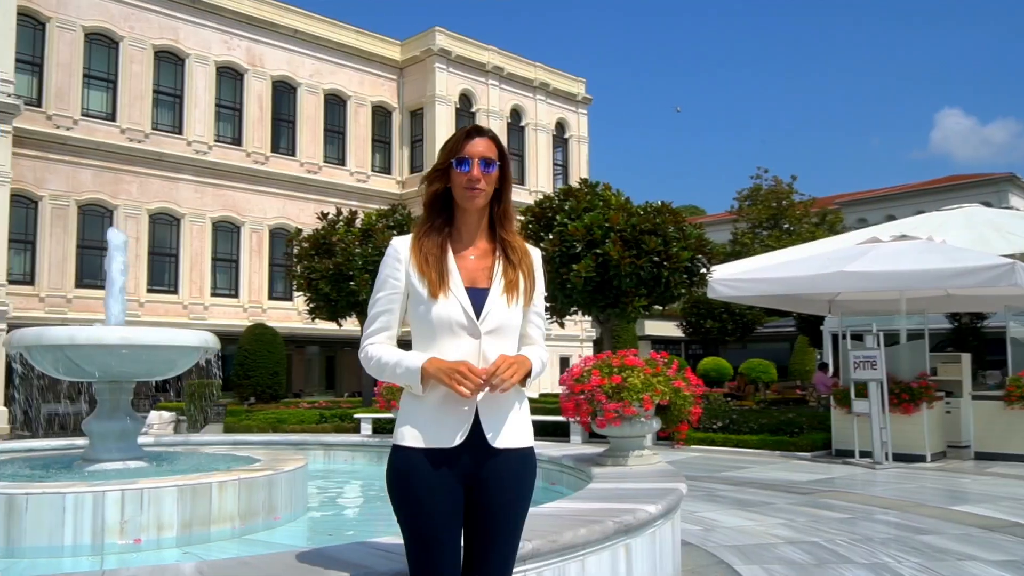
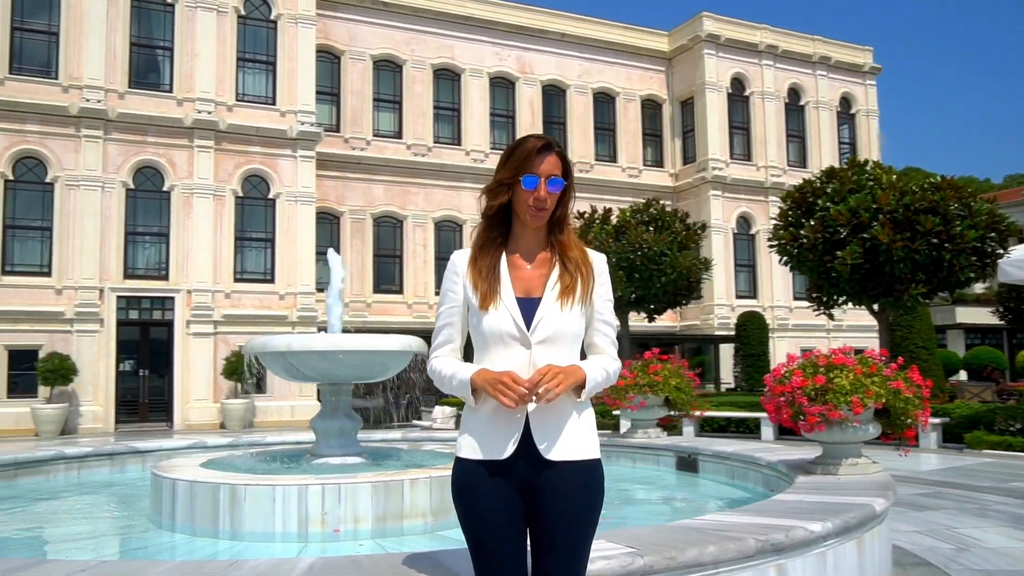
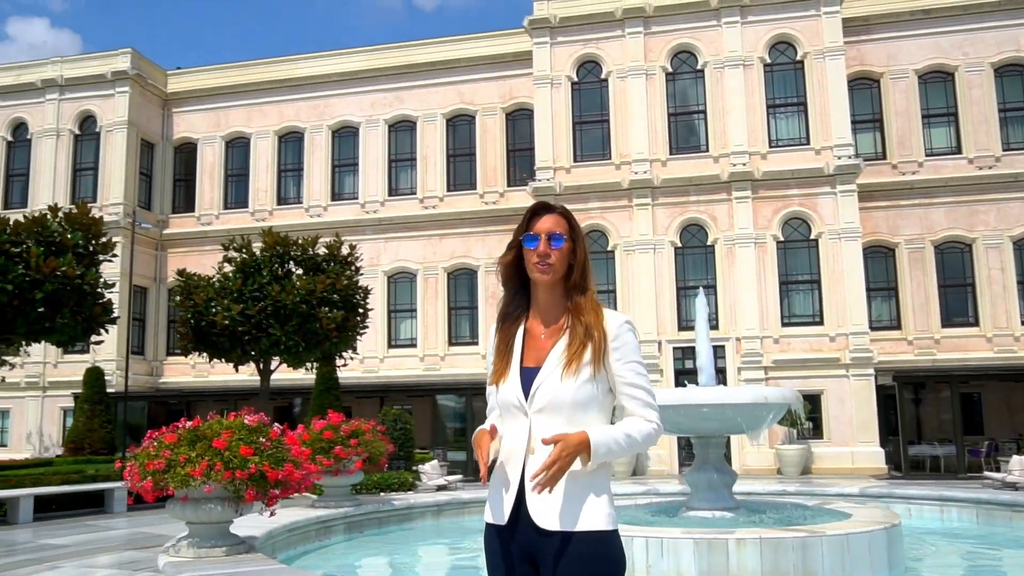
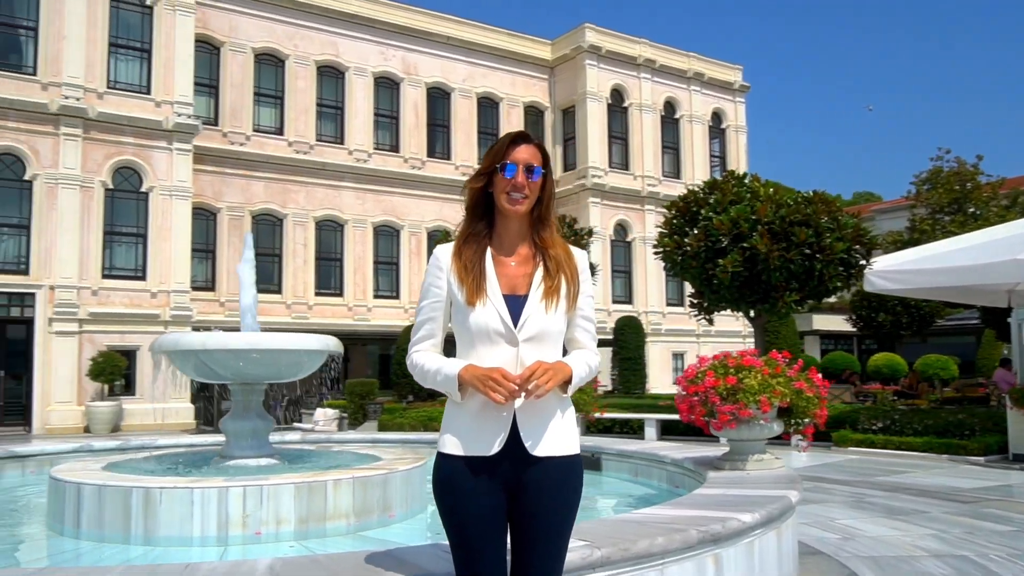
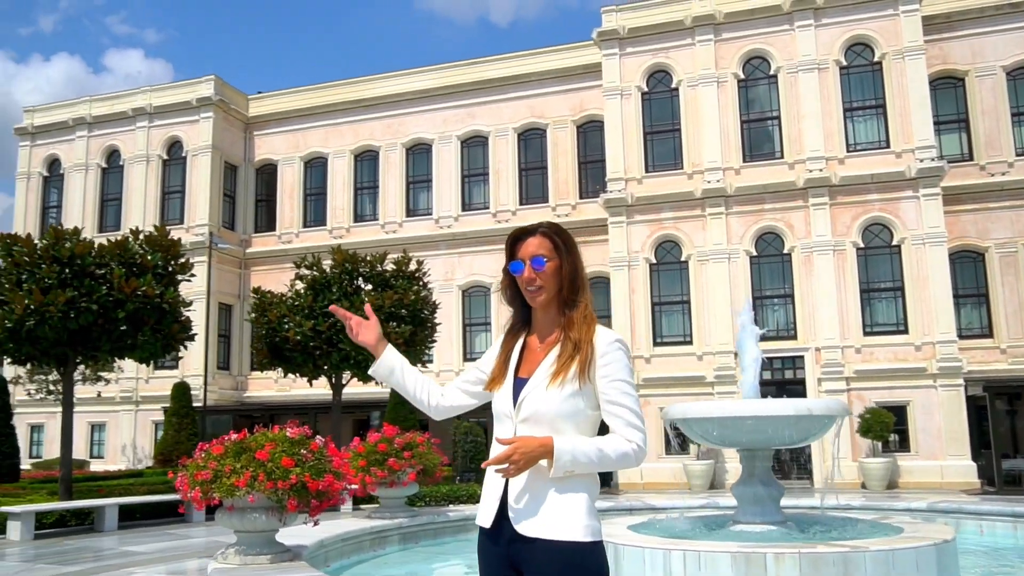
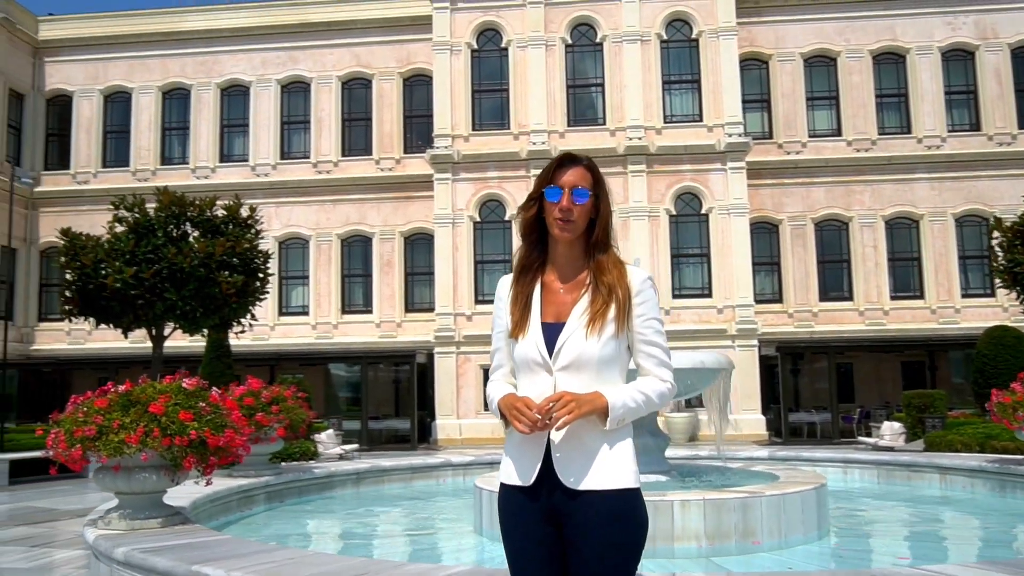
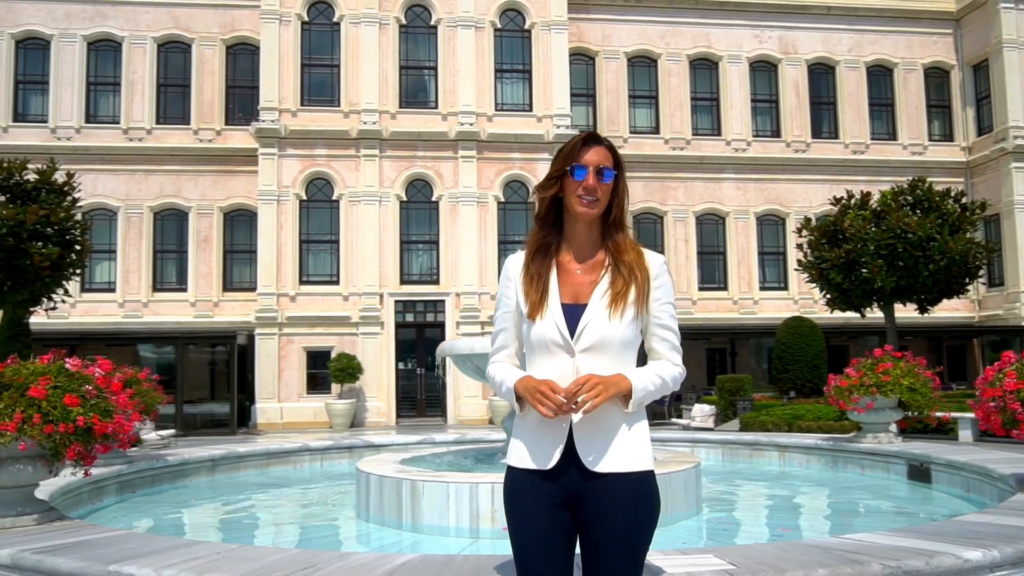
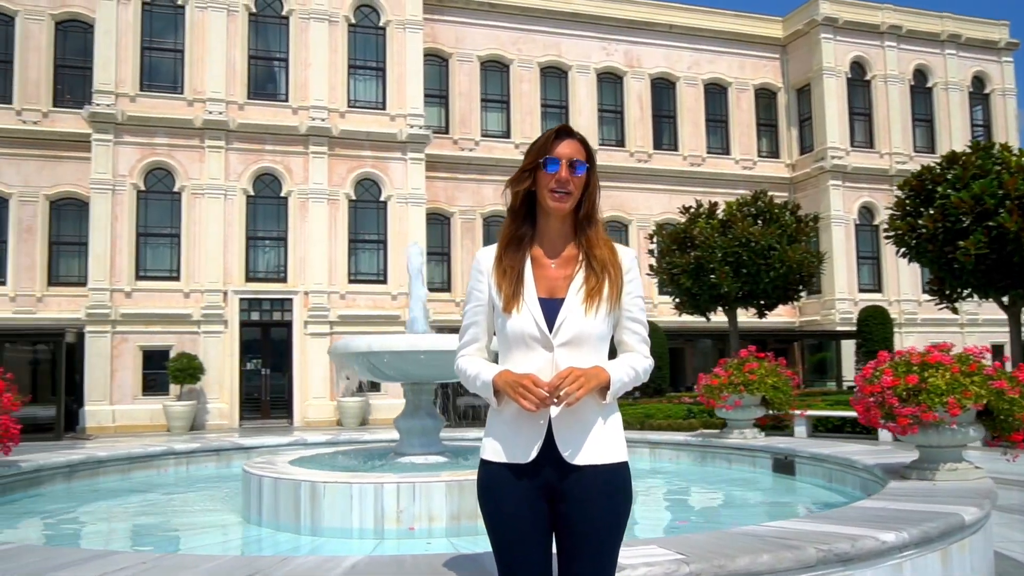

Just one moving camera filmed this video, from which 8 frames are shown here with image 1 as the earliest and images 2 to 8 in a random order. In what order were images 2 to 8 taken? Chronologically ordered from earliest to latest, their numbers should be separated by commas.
4, 2, 8, 7, 6, 3, 5
